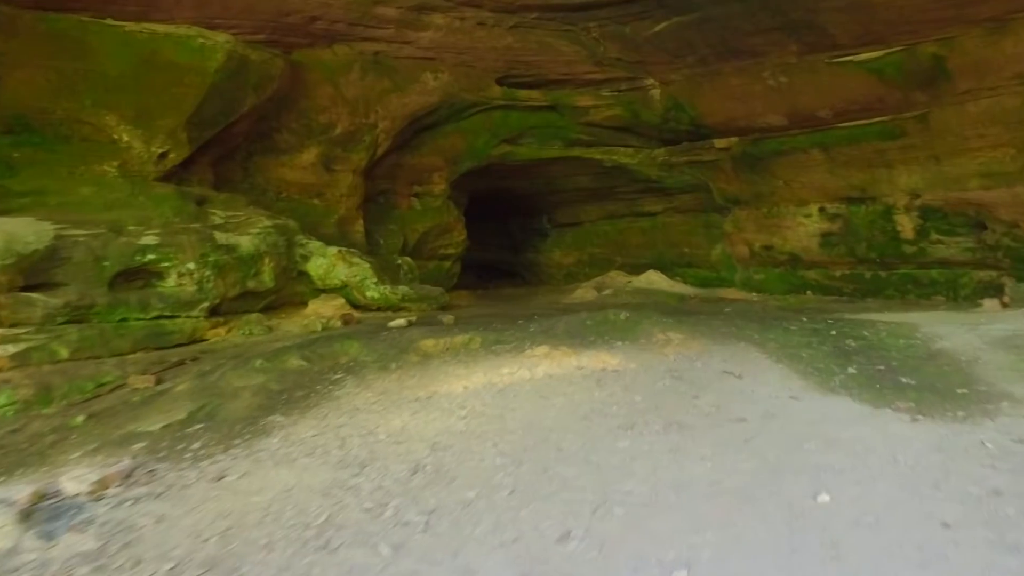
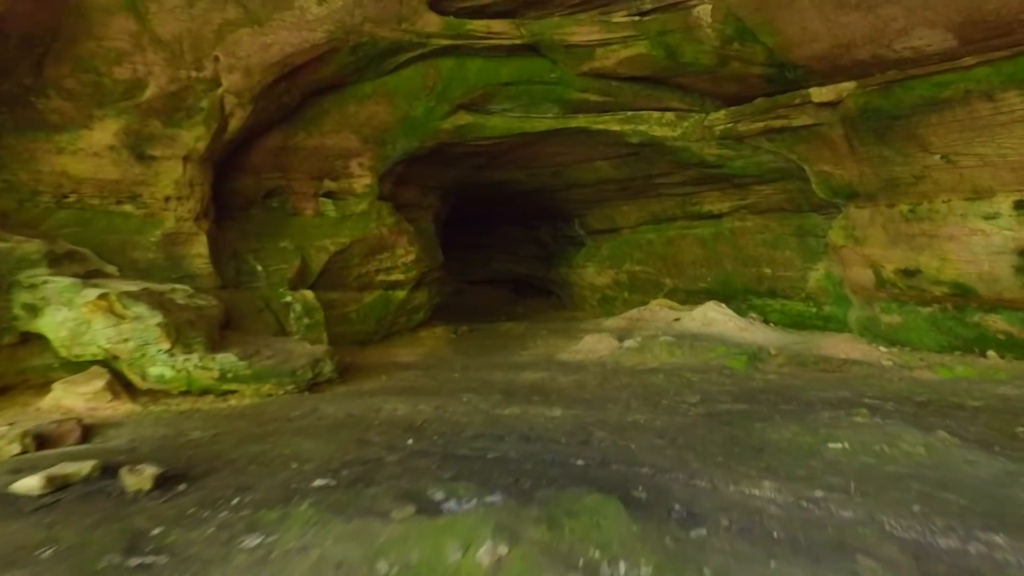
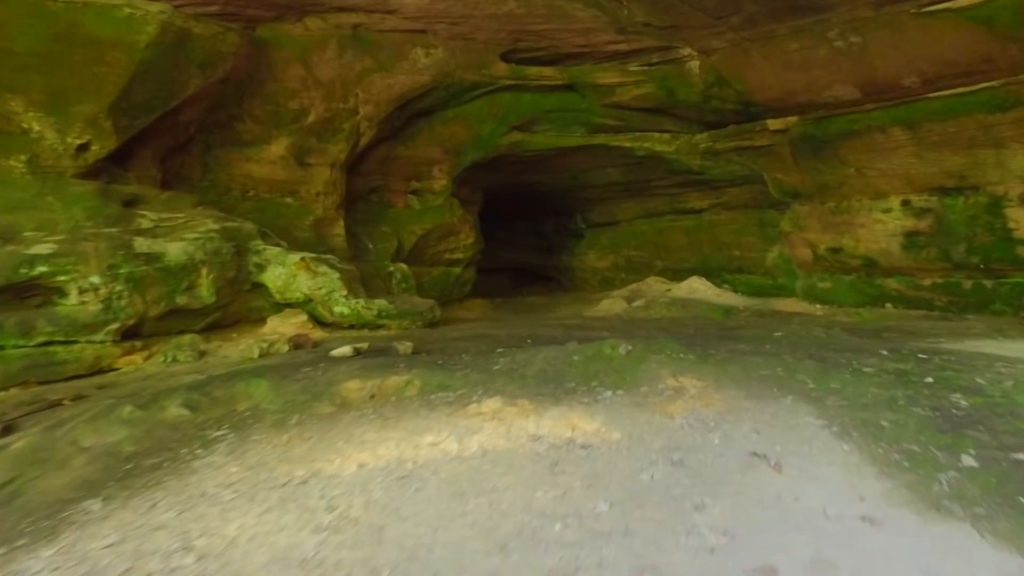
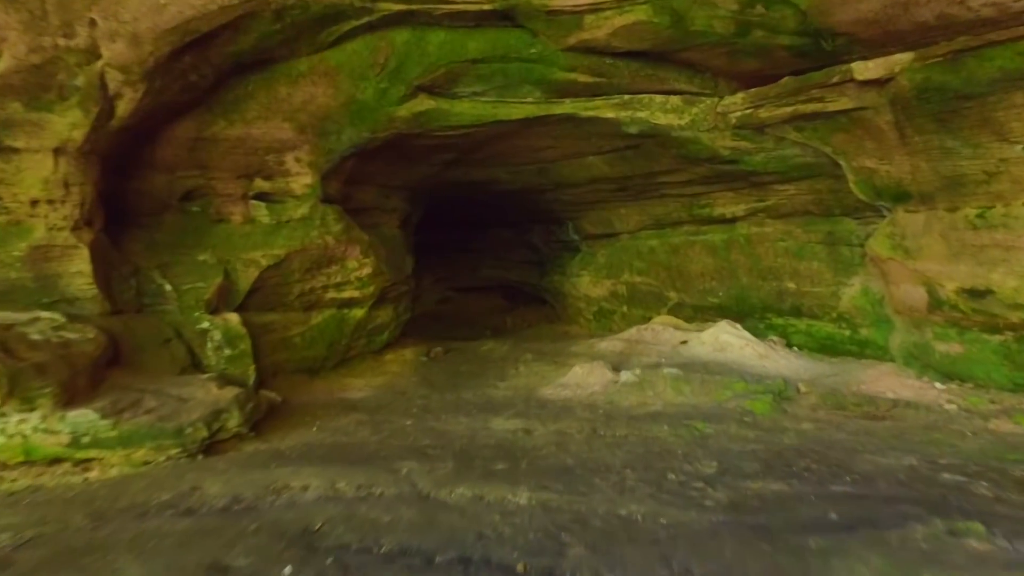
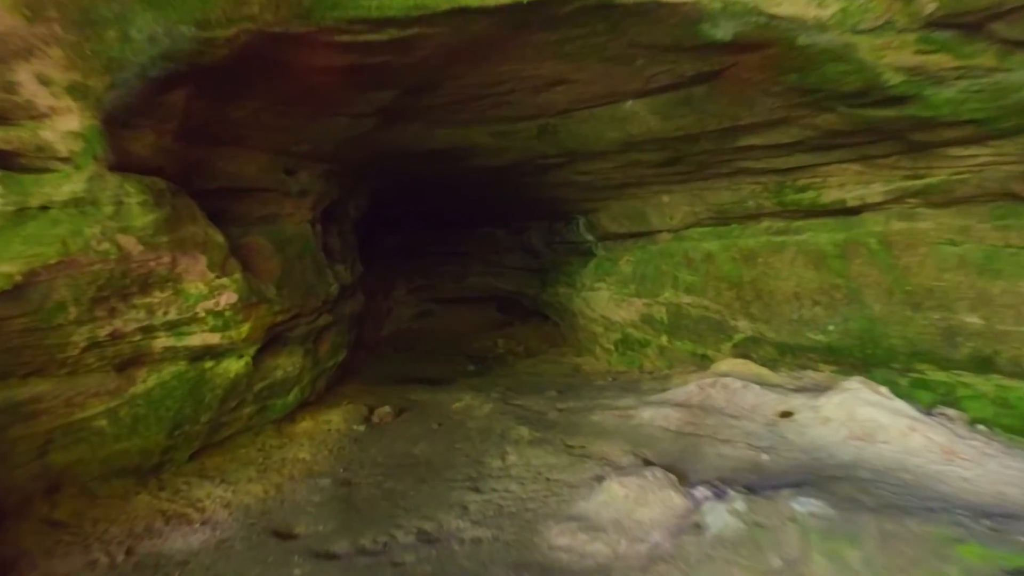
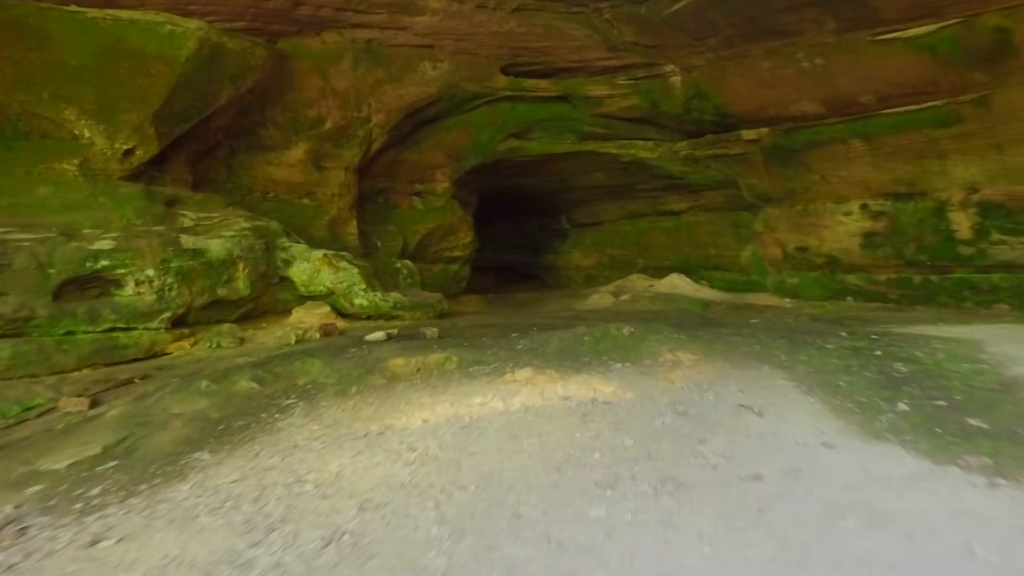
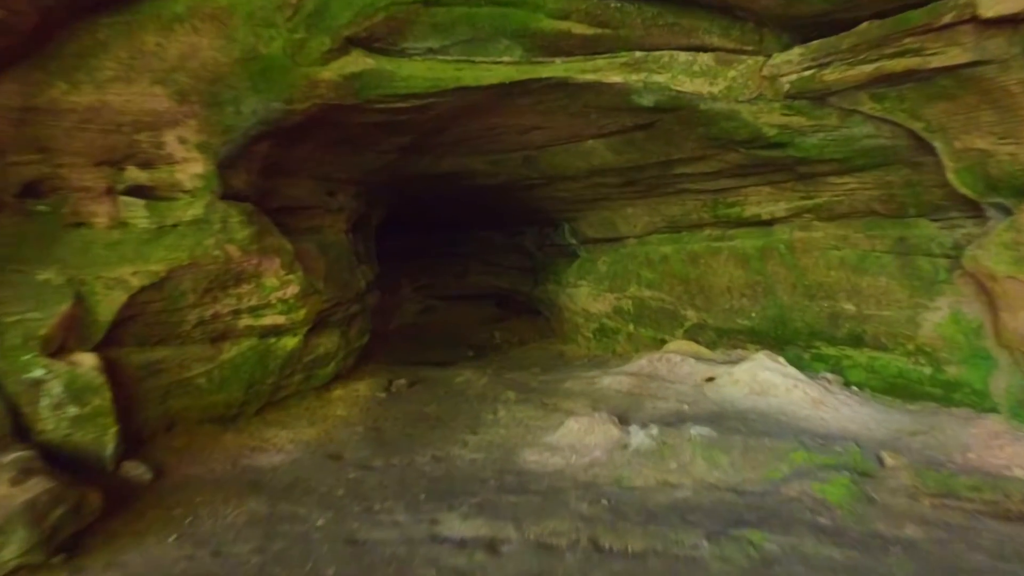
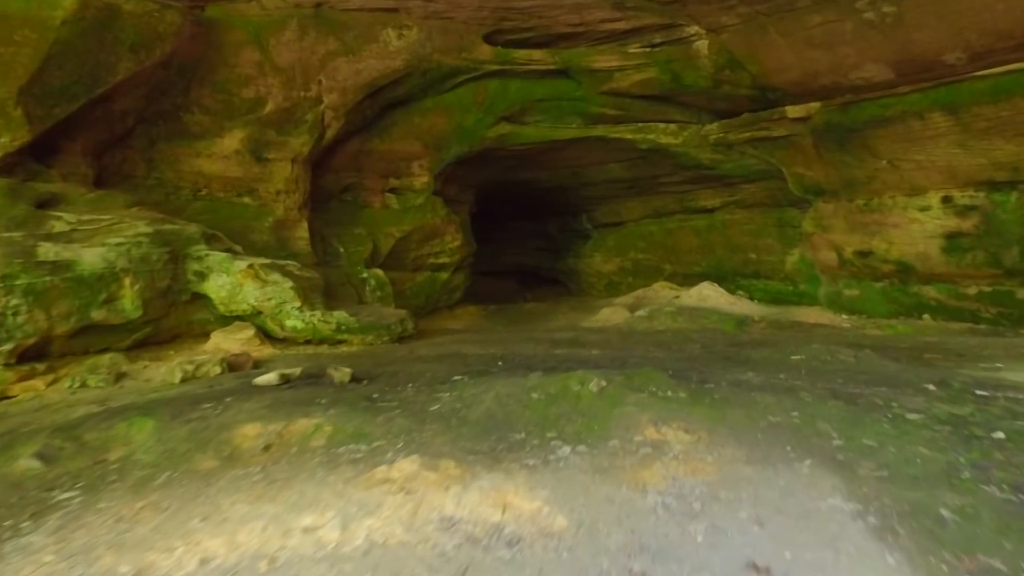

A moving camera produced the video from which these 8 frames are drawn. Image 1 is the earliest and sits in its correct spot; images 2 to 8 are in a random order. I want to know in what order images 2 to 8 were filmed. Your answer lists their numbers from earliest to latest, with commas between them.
6, 3, 8, 2, 4, 7, 5
